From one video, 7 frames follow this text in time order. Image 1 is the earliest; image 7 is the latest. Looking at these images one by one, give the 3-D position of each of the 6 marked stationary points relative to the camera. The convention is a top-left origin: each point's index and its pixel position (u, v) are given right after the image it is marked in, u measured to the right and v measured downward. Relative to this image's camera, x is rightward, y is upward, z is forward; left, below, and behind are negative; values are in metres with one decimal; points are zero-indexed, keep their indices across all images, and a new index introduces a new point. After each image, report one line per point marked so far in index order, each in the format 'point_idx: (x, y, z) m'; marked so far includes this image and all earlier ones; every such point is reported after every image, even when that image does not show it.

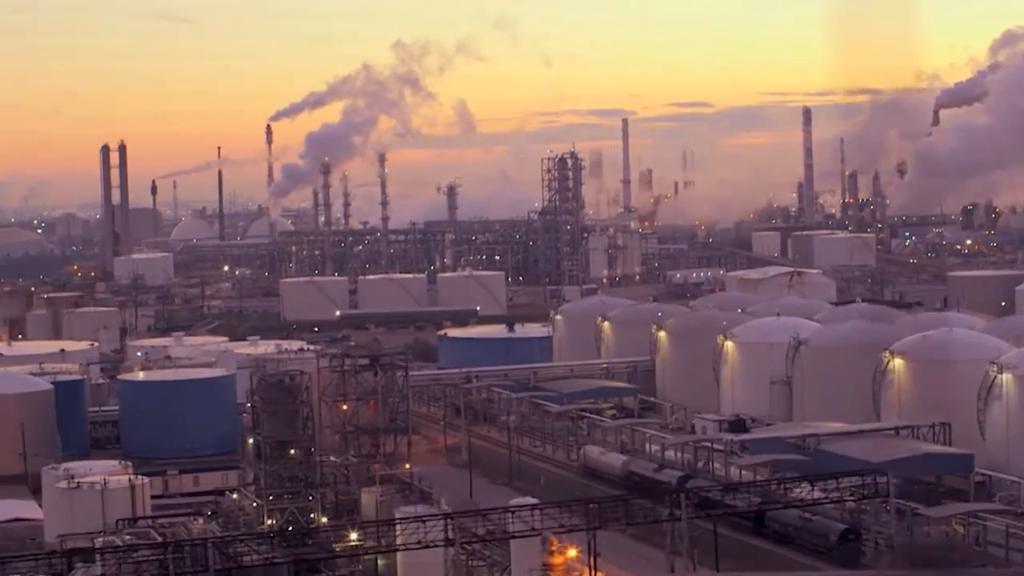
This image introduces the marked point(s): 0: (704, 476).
0: (+0.7, -0.7, +5.2) m
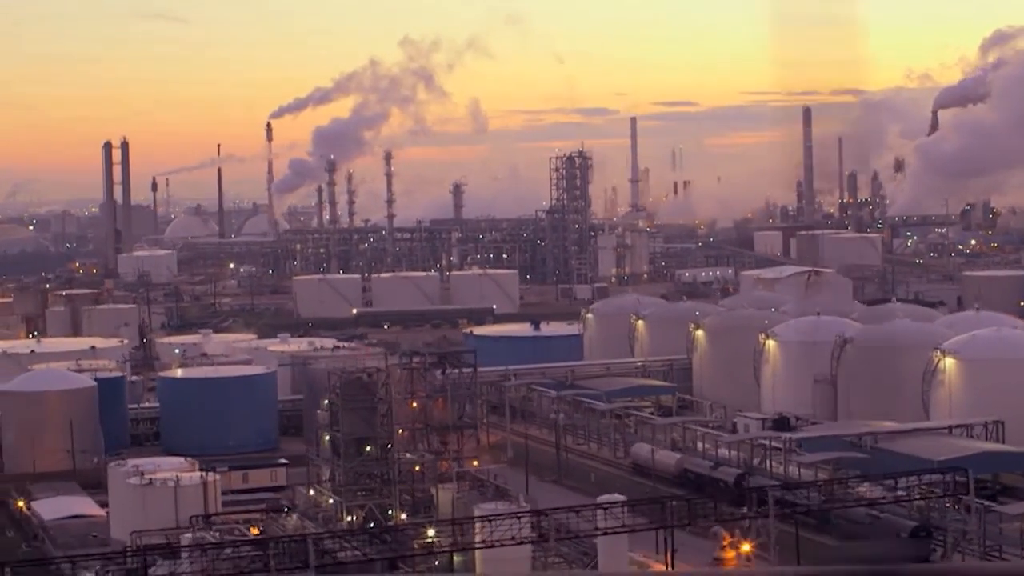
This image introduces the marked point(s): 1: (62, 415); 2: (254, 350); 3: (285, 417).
0: (+0.9, -0.7, +5.2) m
1: (-2.2, -0.6, +6.8) m
2: (-1.6, -0.4, +8.6) m
3: (-1.3, -0.7, +7.8) m
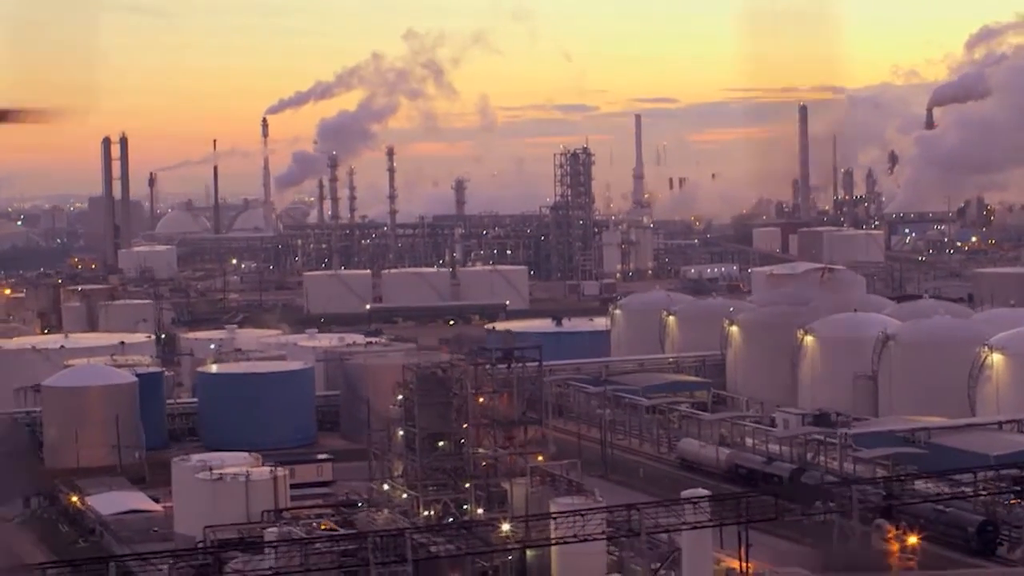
0: (+1.2, -0.7, +5.3) m
1: (-2.0, -0.6, +6.8) m
2: (-1.4, -0.4, +8.6) m
3: (-1.1, -0.7, +7.8) m
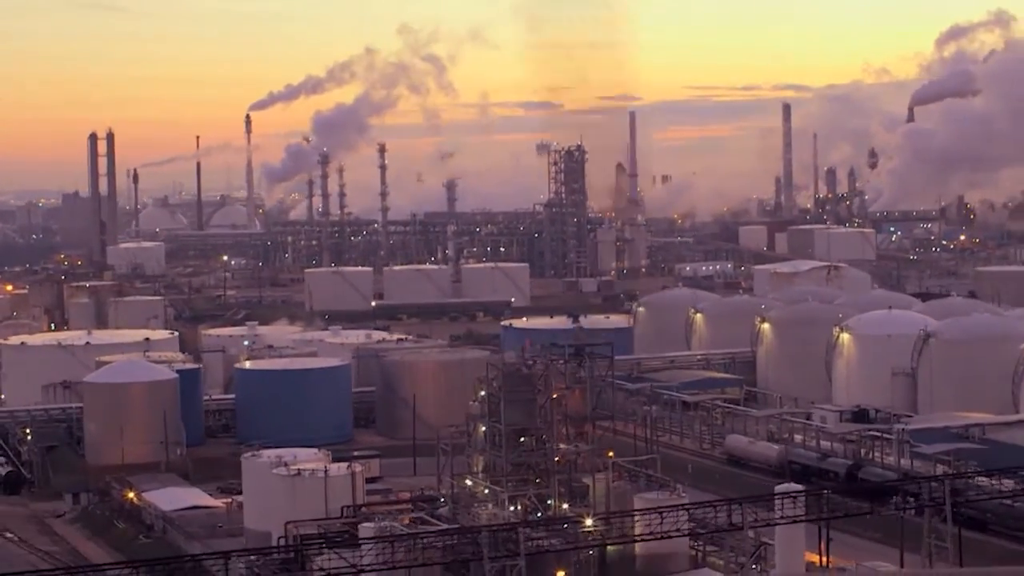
0: (+1.4, -0.7, +5.3) m
1: (-1.8, -0.6, +6.8) m
2: (-1.2, -0.3, +8.6) m
3: (-0.9, -0.7, +7.9) m
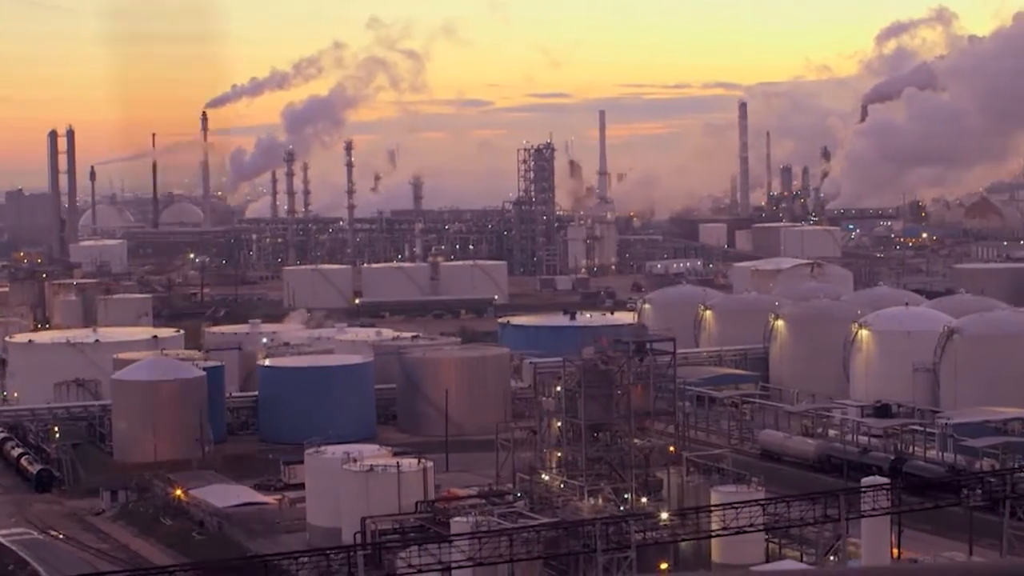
0: (+1.6, -0.7, +5.4) m
1: (-1.6, -0.6, +6.8) m
2: (-1.2, -0.3, +8.6) m
3: (-0.8, -0.7, +7.9) m
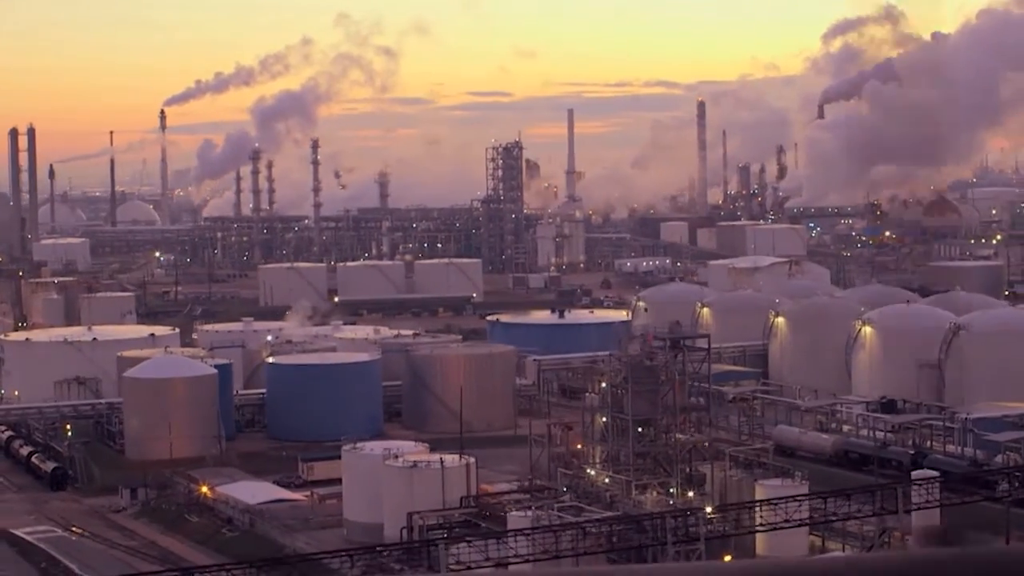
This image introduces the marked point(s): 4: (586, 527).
0: (+1.7, -0.7, +5.5) m
1: (-1.6, -0.6, +6.8) m
2: (-1.1, -0.3, +8.6) m
3: (-0.7, -0.7, +7.9) m
4: (+0.2, -0.6, +3.5) m
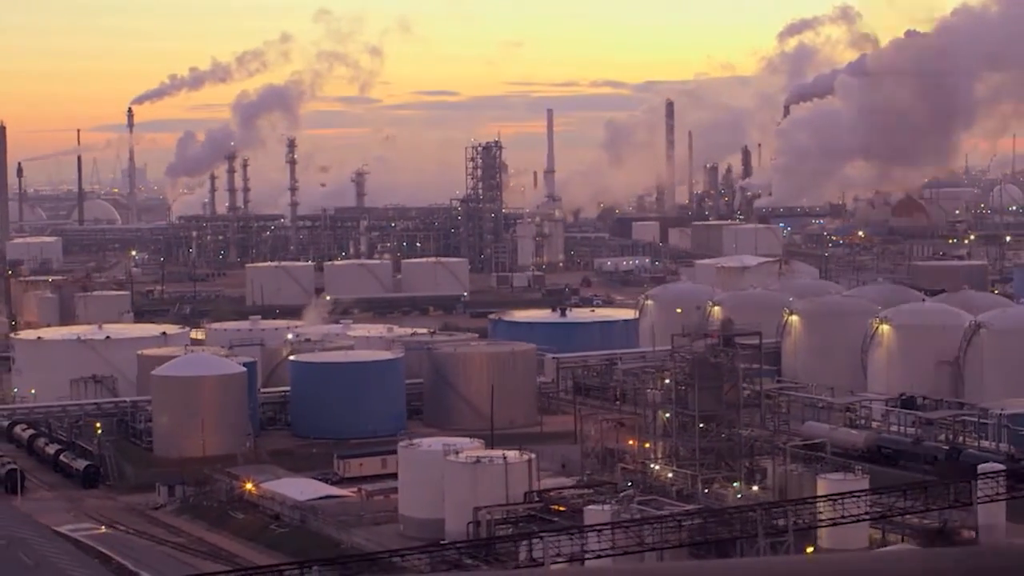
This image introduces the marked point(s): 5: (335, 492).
0: (+1.9, -0.6, +5.6) m
1: (-1.4, -0.5, +6.8) m
2: (-1.0, -0.3, +8.7) m
3: (-0.6, -0.6, +7.9) m
4: (+0.4, -0.6, +3.5) m
5: (-0.7, -0.8, +5.5) m
